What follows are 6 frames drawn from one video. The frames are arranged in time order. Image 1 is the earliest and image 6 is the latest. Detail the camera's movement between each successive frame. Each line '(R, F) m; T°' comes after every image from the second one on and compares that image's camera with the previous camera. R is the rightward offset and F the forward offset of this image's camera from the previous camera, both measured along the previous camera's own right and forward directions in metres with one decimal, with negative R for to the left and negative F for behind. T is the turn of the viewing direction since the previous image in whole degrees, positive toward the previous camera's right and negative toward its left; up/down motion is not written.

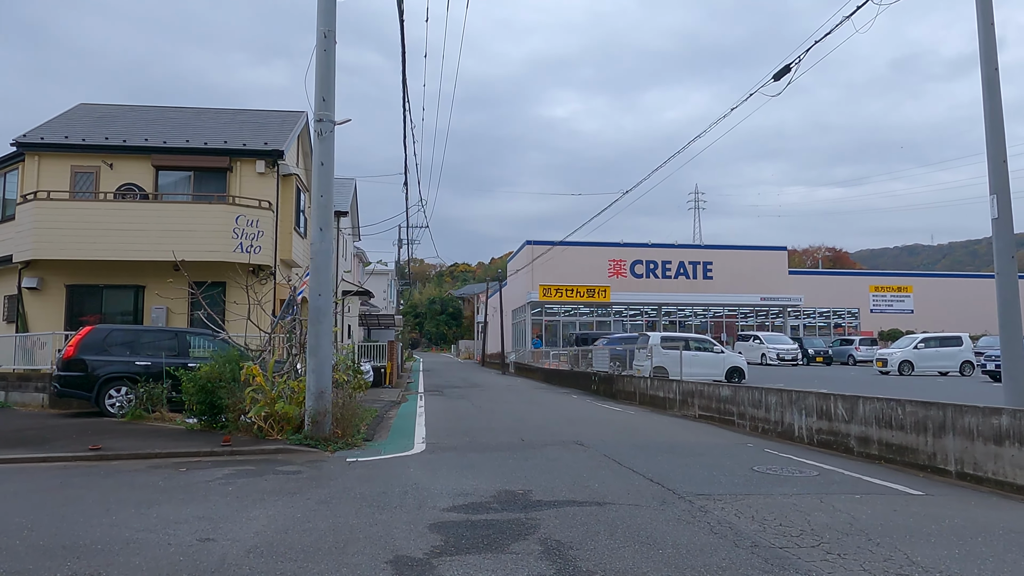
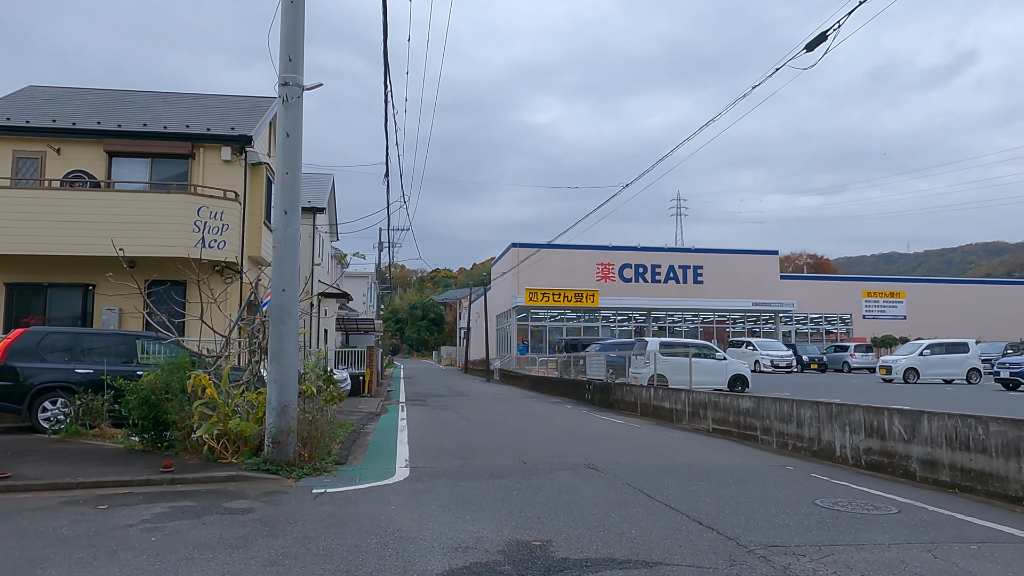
(-0.2, +1.6) m; +1°
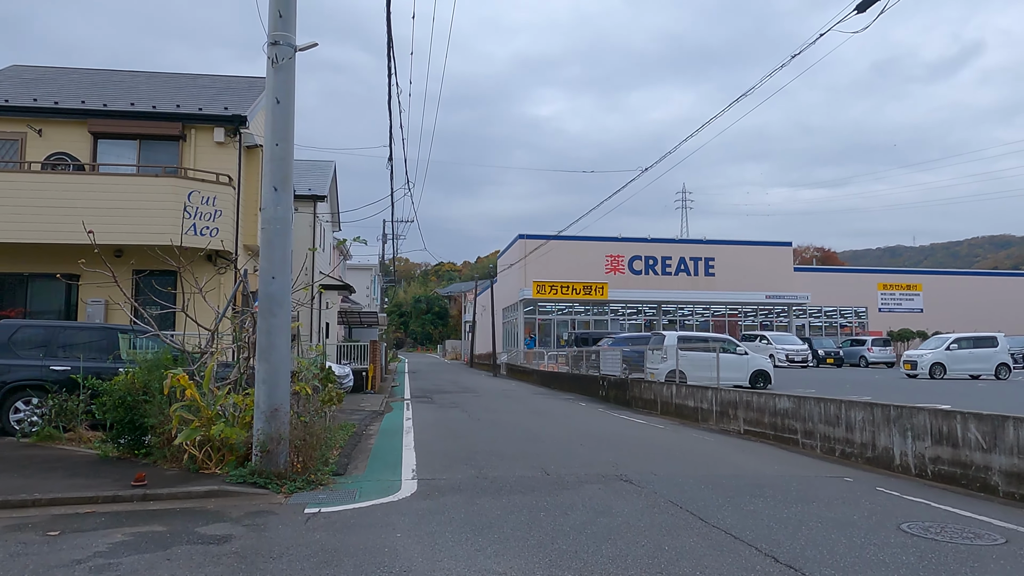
(-0.2, +1.1) m; 0°
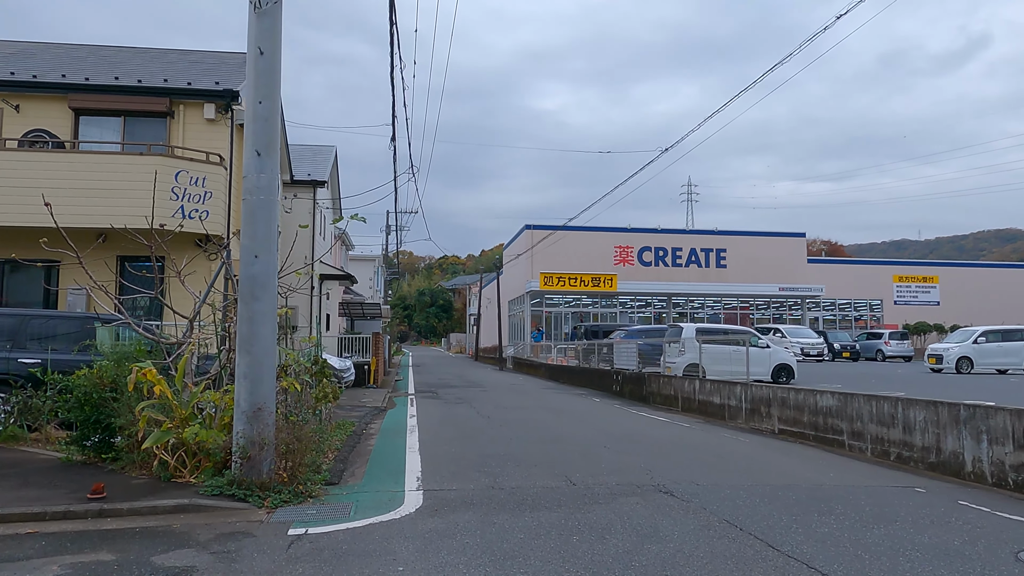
(-0.1, +1.1) m; 0°
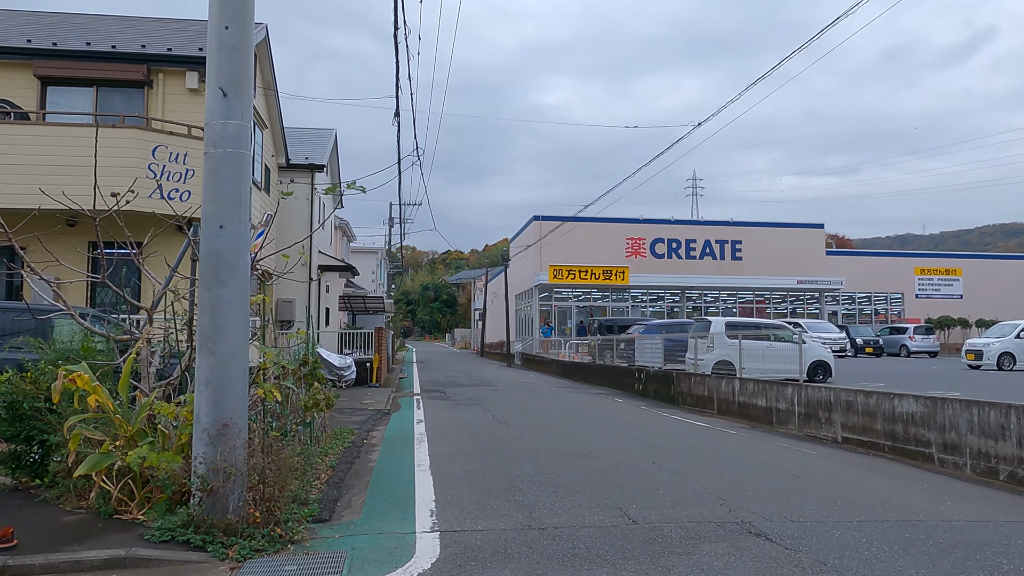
(-0.3, +1.6) m; 0°
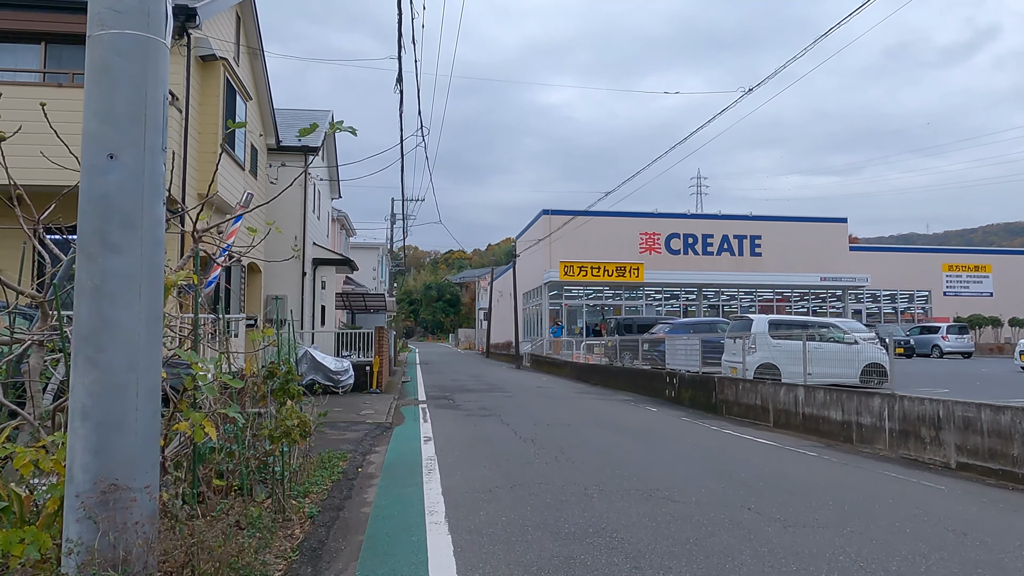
(-0.3, +2.0) m; 0°
